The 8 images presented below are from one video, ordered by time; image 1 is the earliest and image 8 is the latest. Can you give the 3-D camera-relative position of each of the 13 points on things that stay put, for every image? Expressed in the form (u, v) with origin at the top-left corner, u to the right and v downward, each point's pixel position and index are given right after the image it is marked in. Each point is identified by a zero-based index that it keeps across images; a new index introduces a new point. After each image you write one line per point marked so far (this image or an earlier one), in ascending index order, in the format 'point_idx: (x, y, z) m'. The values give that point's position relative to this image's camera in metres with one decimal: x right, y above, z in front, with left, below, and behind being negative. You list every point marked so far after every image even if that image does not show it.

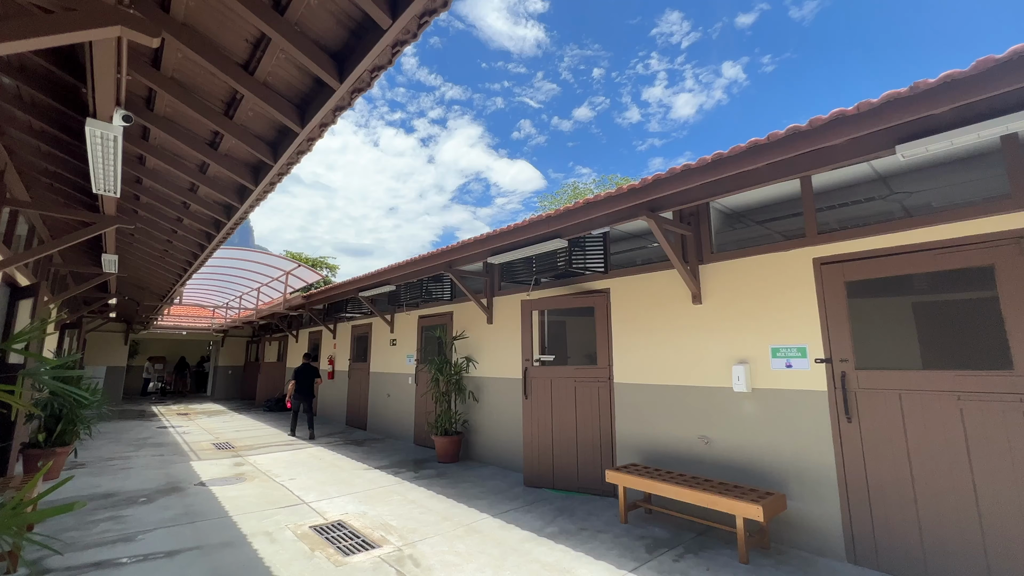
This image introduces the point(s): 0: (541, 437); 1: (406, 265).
0: (+0.3, -1.7, +5.2) m
1: (-1.5, +0.3, +6.4) m
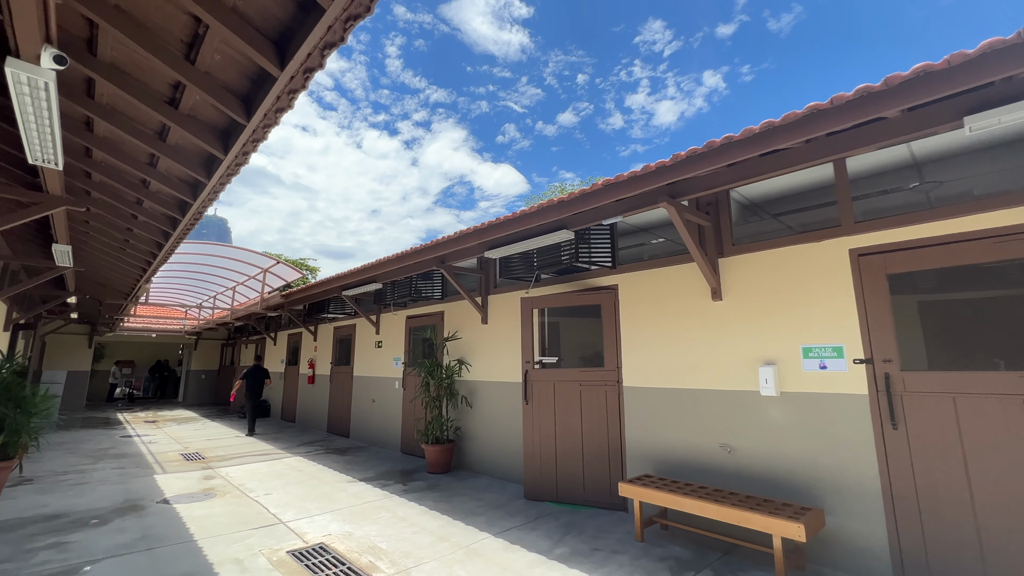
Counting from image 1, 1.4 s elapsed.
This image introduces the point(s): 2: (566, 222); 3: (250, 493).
0: (+0.3, -1.7, +4.8) m
1: (-1.5, +0.4, +5.9) m
2: (+0.5, +0.6, +4.4) m
3: (-2.9, -2.3, +5.0) m
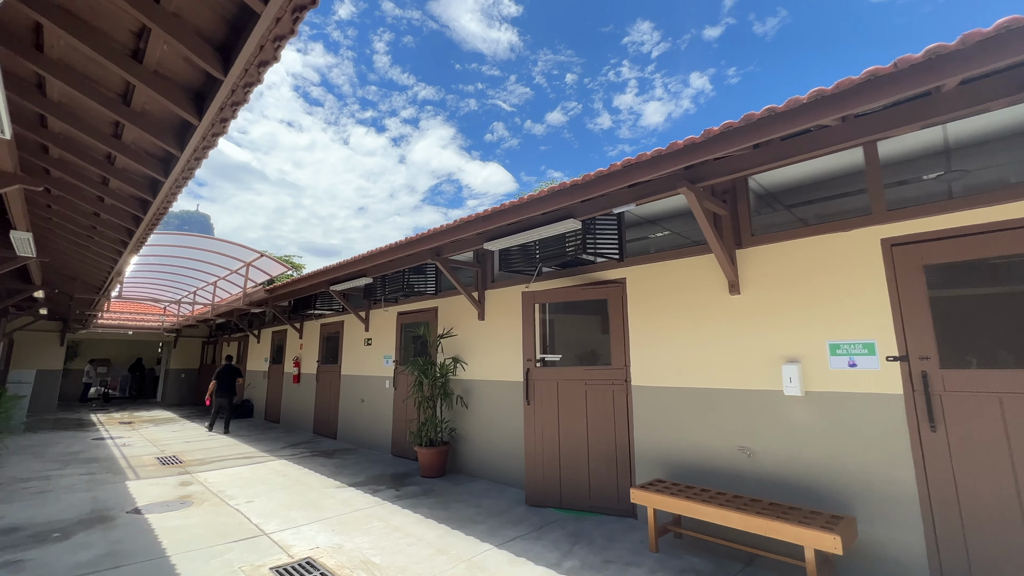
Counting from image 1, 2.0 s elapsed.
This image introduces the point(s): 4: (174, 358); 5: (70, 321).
0: (+0.3, -1.6, +4.5) m
1: (-1.5, +0.5, +5.6) m
2: (+0.6, +0.7, +4.1) m
3: (-2.9, -2.2, +4.7) m
4: (-11.3, -2.3, +15.2) m
5: (-11.5, -0.9, +11.8) m
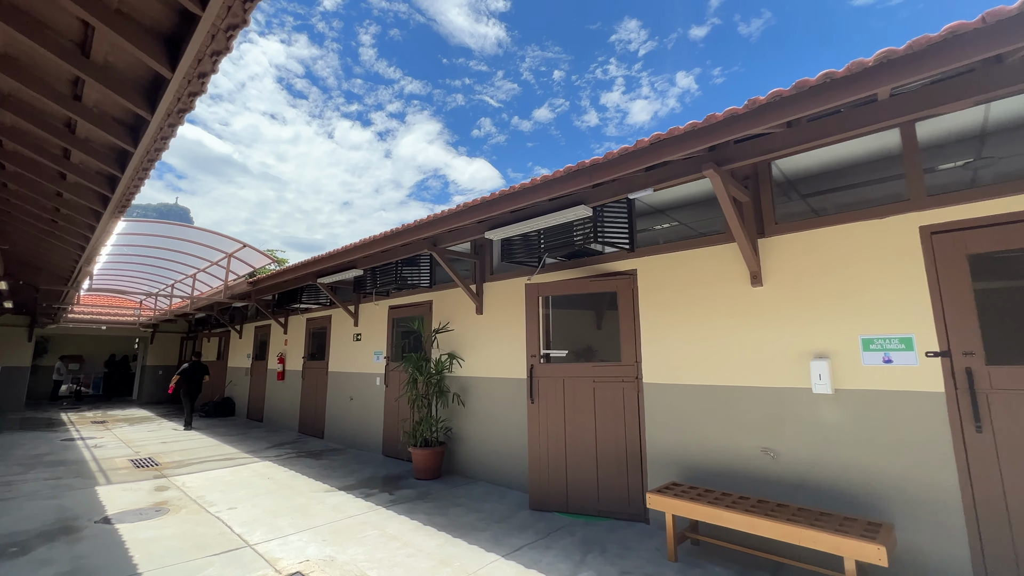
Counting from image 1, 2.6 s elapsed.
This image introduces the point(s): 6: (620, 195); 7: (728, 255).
0: (+0.4, -1.5, +4.3) m
1: (-1.5, +0.5, +5.3) m
2: (+0.6, +0.8, +3.8) m
3: (-2.9, -2.1, +4.3) m
4: (-11.6, -2.1, +14.6) m
5: (-11.7, -0.7, +11.2) m
6: (+0.9, +0.7, +3.6) m
7: (+1.7, +0.3, +3.6) m
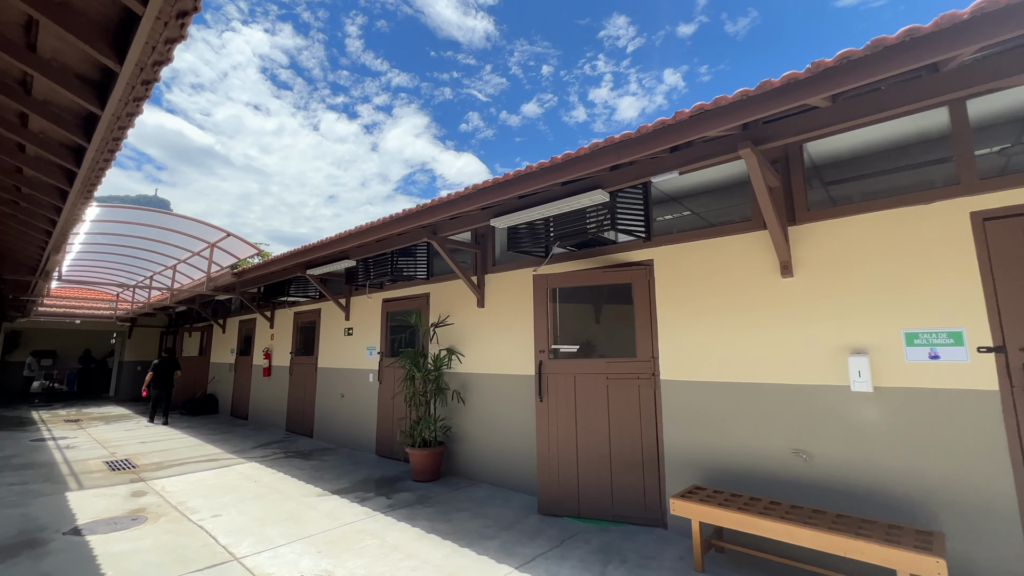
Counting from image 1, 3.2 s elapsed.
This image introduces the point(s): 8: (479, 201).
0: (+0.4, -1.4, +4.0) m
1: (-1.5, +0.6, +5.0) m
2: (+0.7, +0.8, +3.6) m
3: (-2.8, -2.0, +4.0) m
4: (-11.8, -1.9, +14.0) m
5: (-11.8, -0.5, +10.6) m
6: (+0.9, +0.8, +3.3) m
7: (+1.8, +0.3, +3.4) m
8: (-0.3, +0.7, +4.0) m
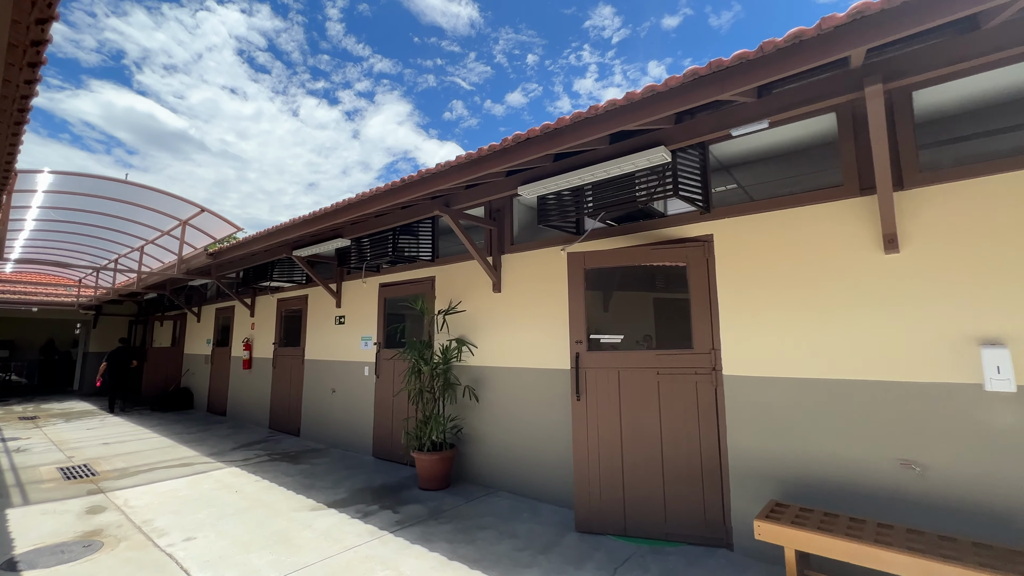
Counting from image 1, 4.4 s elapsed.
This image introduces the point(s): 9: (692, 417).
0: (+0.7, -1.3, +3.4) m
1: (-1.3, +0.8, +4.3) m
2: (+1.0, +1.0, +3.0) m
3: (-2.6, -1.8, +3.3) m
4: (-11.9, -1.5, +13.0) m
5: (-11.8, -0.1, +9.6) m
6: (+1.2, +0.9, +2.7) m
7: (+2.1, +0.5, +2.8) m
8: (0.0, +0.9, +3.3) m
9: (+1.3, -0.9, +3.2) m
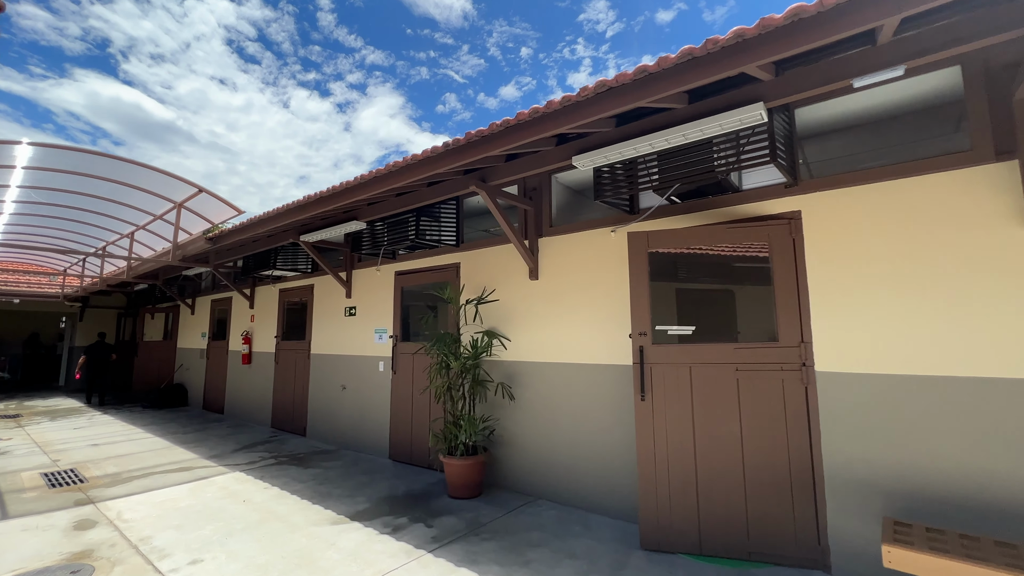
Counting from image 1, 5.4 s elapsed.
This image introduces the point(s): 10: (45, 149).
0: (+1.0, -1.2, +3.0) m
1: (-0.9, +0.9, +3.8) m
2: (+1.3, +1.1, +2.5) m
3: (-2.2, -1.7, +2.9) m
4: (-11.7, -1.2, +12.4) m
5: (-11.5, +0.1, +8.9) m
6: (+1.6, +1.0, +2.3) m
7: (+2.4, +0.6, +2.4) m
8: (+0.3, +1.0, +2.9) m
9: (+1.6, -0.8, +2.8) m
10: (-5.8, +1.7, +5.7) m
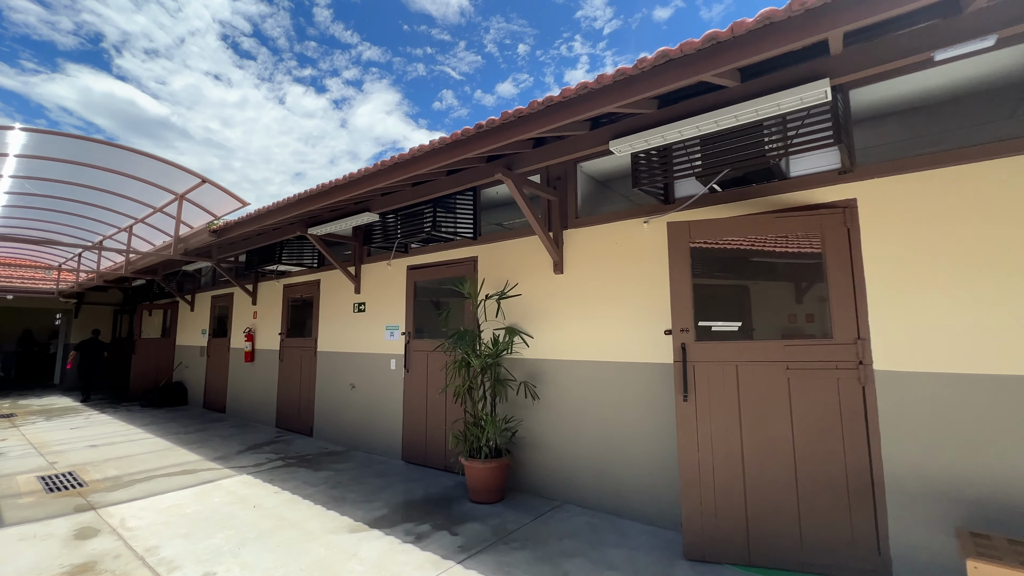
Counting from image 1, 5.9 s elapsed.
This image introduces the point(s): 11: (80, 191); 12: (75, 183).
0: (+1.2, -1.1, +2.8) m
1: (-0.7, +1.0, +3.6) m
2: (+1.6, +1.1, +2.3) m
3: (-2.0, -1.7, +2.7) m
4: (-11.6, -1.1, +12.1) m
5: (-11.3, +0.2, +8.7) m
6: (+1.8, +1.1, +2.1) m
7: (+2.7, +0.6, +2.2) m
8: (+0.6, +1.1, +2.7) m
9: (+1.9, -0.8, +2.6) m
10: (-5.6, +1.8, +5.4) m
11: (-6.7, +1.4, +7.1) m
12: (-6.5, +1.5, +6.8) m
